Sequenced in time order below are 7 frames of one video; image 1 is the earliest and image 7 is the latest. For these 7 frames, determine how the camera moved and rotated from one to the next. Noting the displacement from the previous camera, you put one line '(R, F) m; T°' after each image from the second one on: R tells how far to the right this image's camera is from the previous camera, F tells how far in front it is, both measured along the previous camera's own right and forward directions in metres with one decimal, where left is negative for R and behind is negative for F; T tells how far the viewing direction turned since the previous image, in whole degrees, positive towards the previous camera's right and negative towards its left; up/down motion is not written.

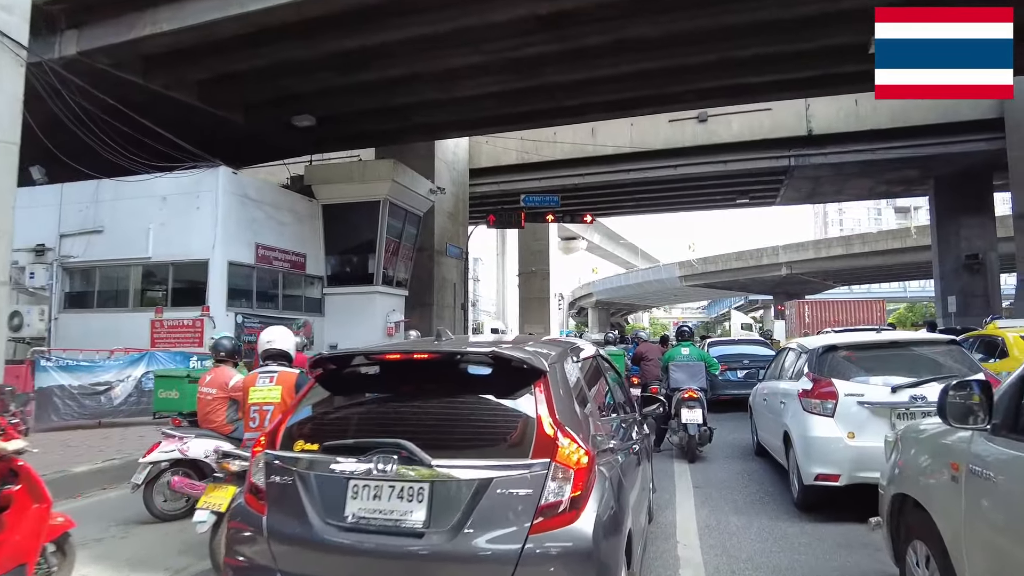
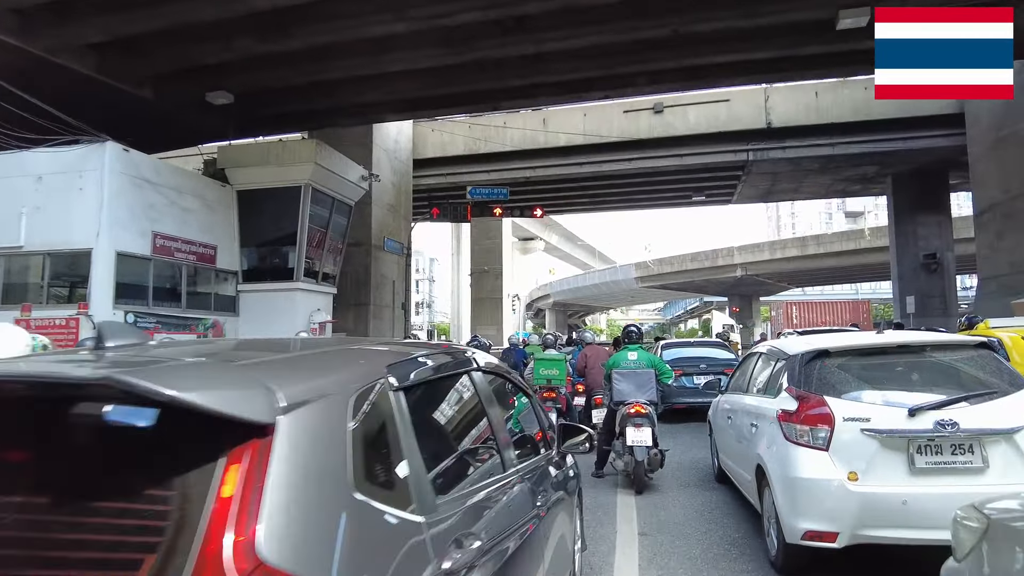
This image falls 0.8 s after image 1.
(+0.4, +1.4) m; +3°
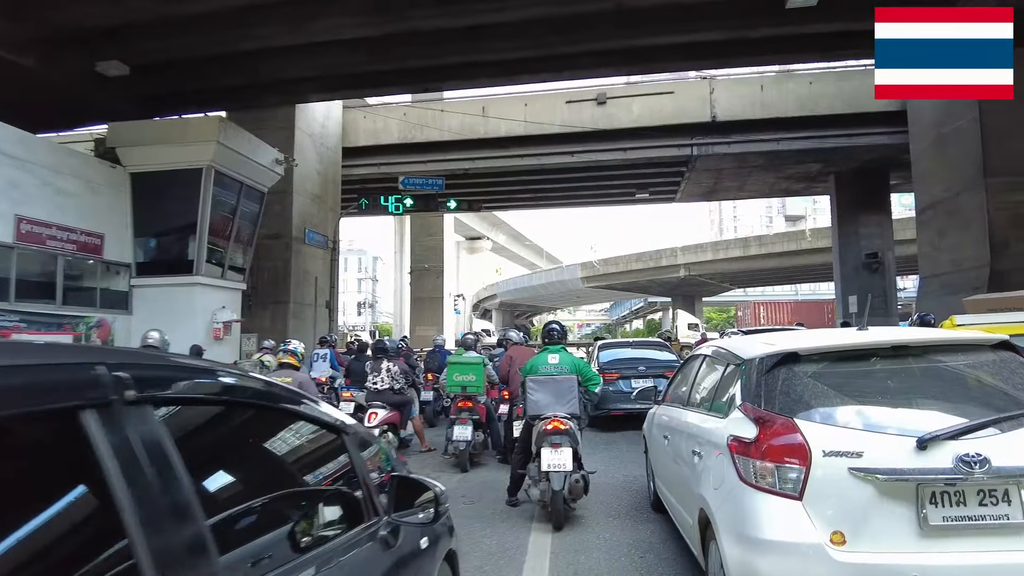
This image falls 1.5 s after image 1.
(+0.4, +1.1) m; +4°
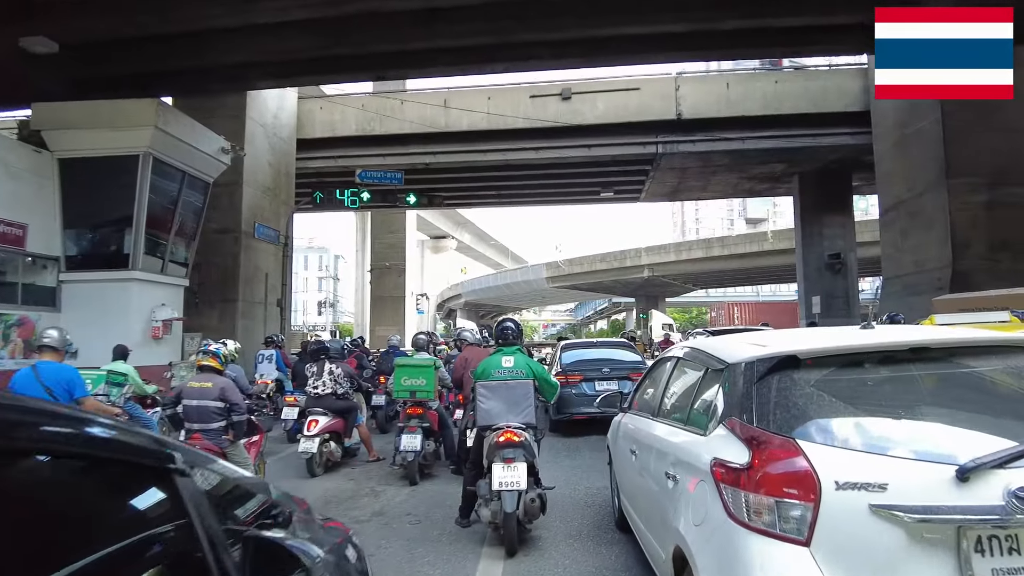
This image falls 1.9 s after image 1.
(+0.1, +0.5) m; +3°
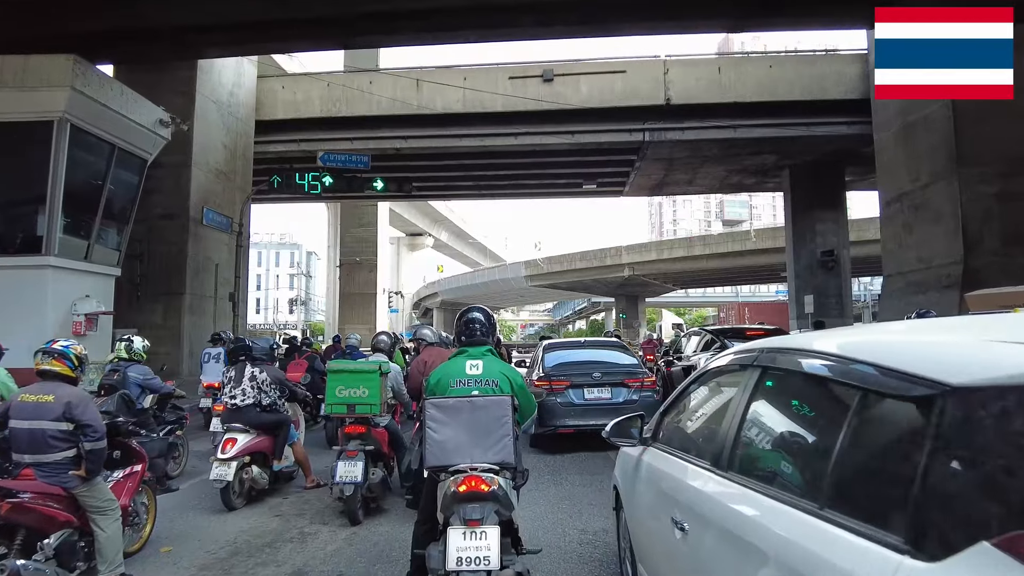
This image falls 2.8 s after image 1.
(0.0, +1.3) m; +2°
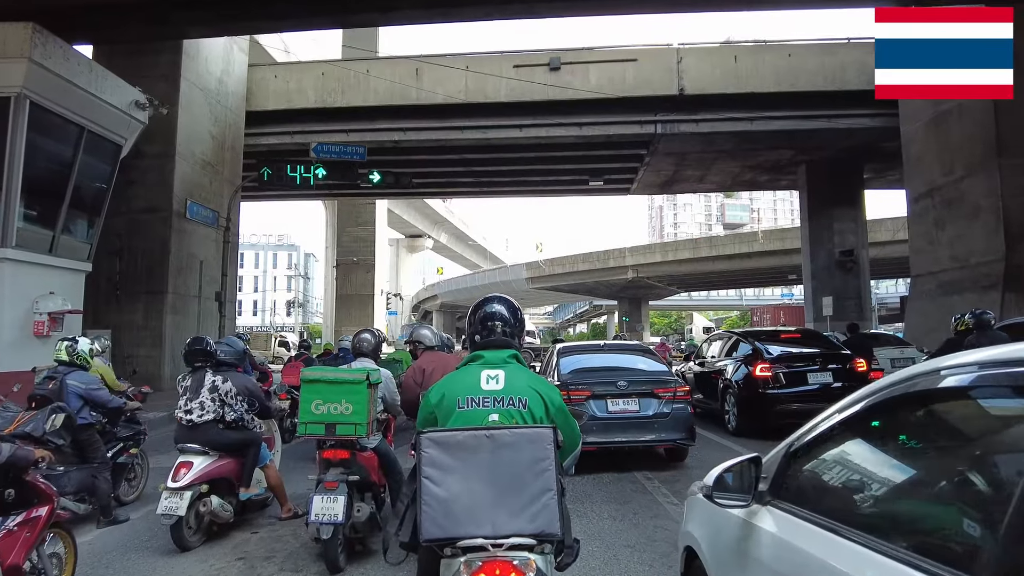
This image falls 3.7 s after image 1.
(-0.1, +1.0) m; 0°
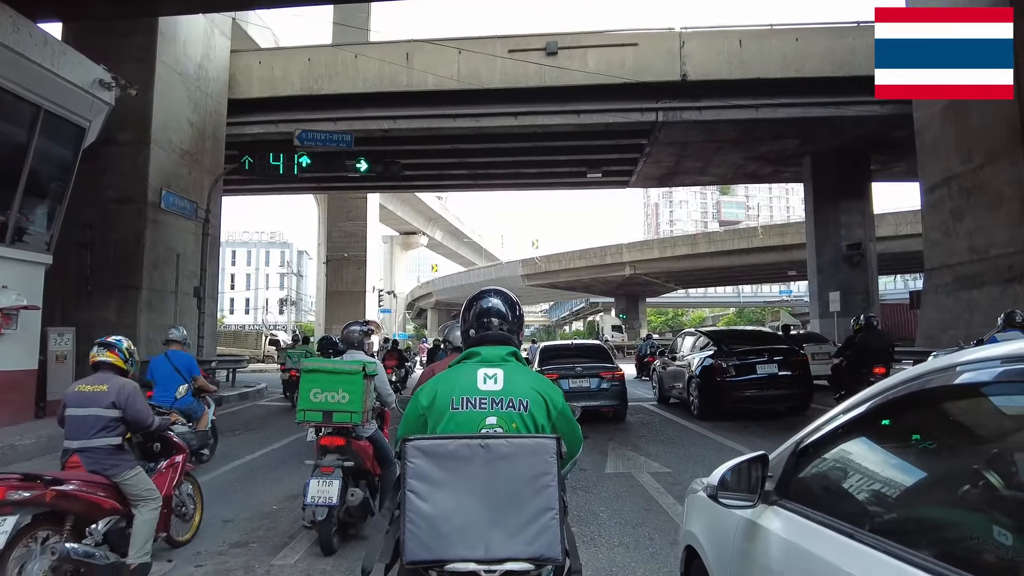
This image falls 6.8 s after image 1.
(0.0, +0.7) m; 0°
